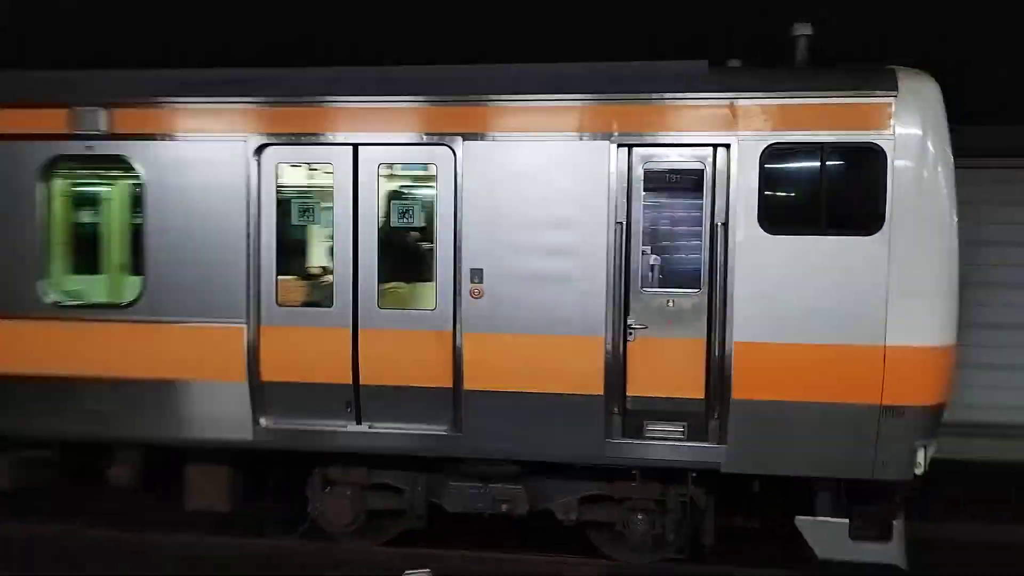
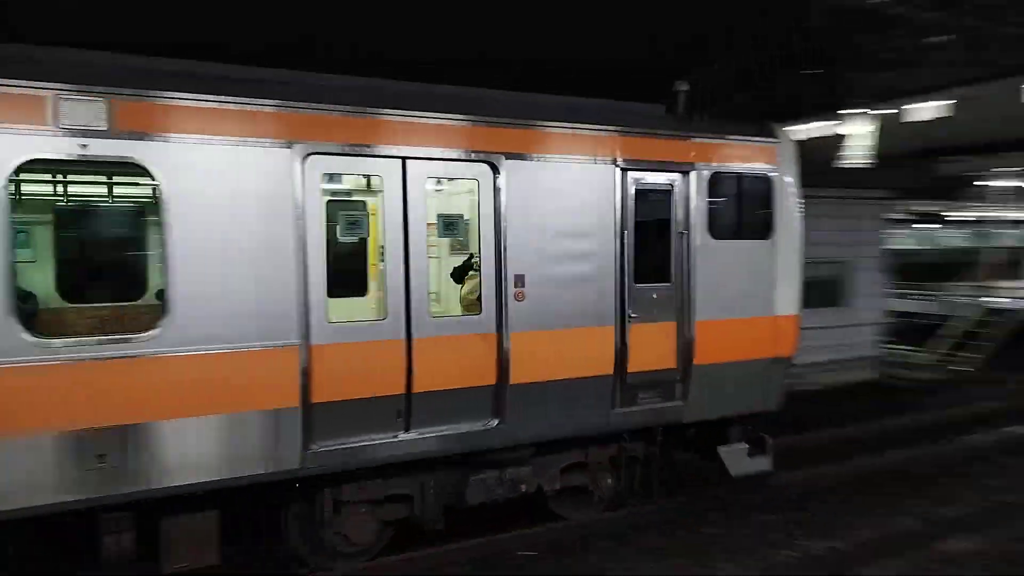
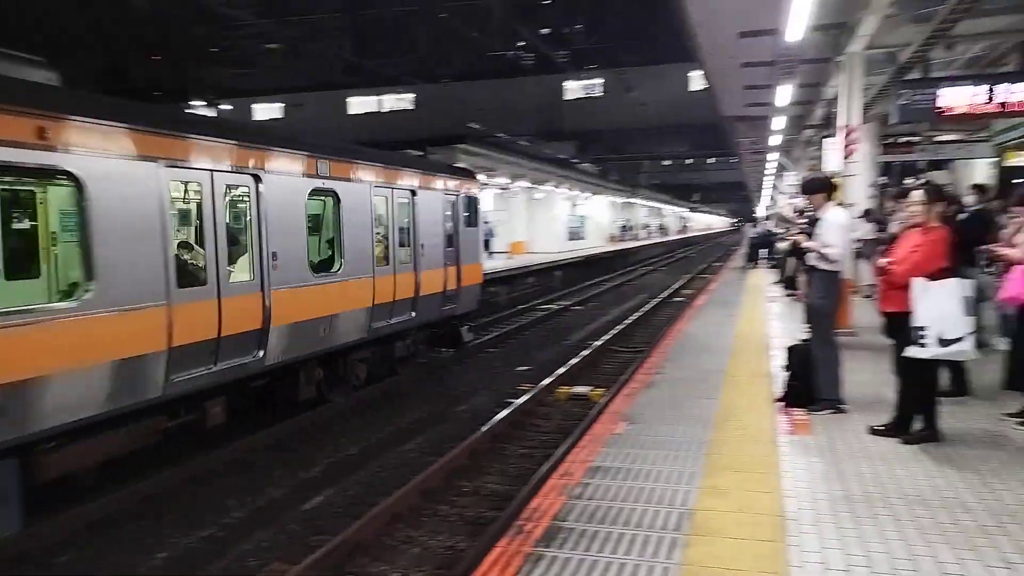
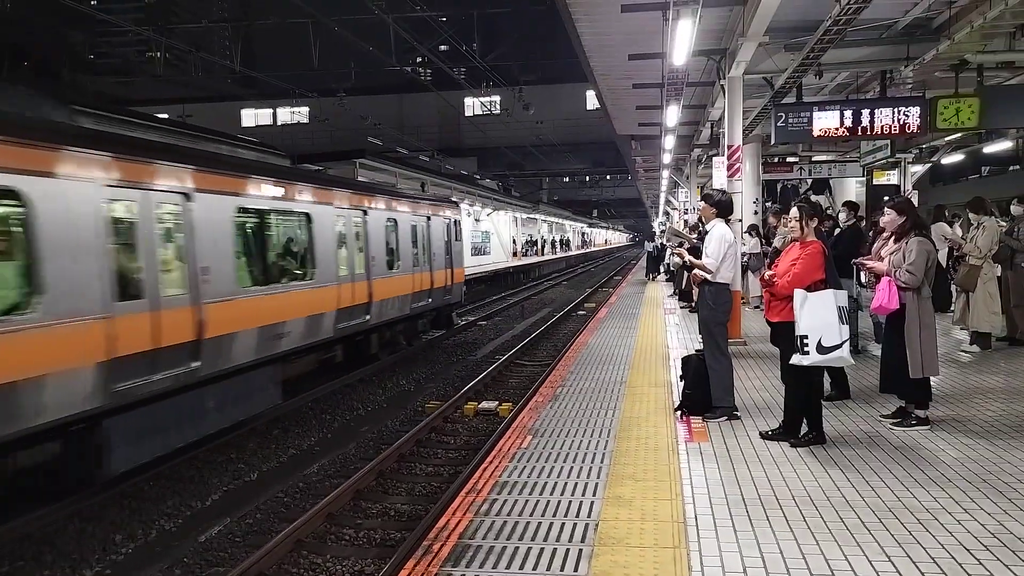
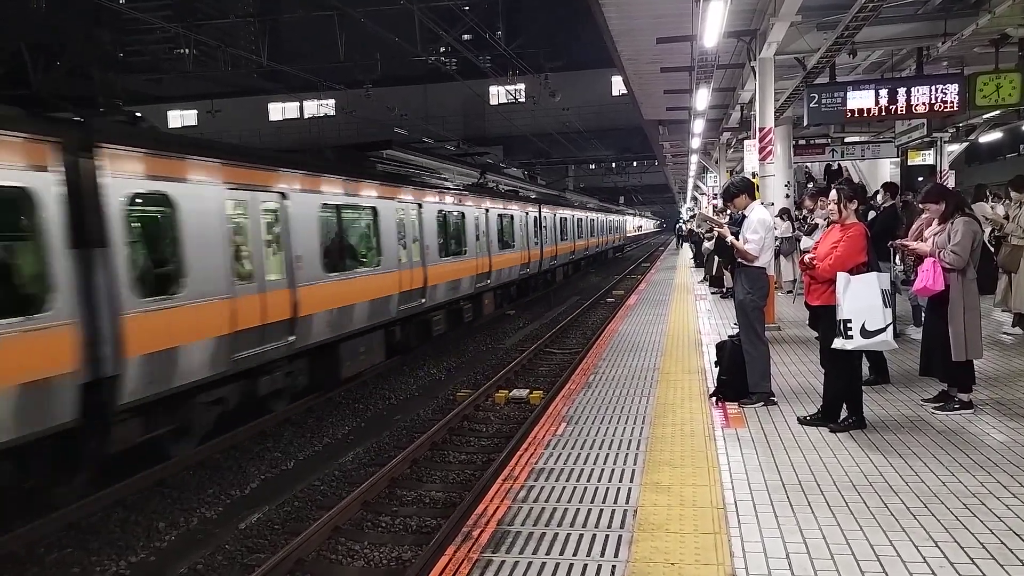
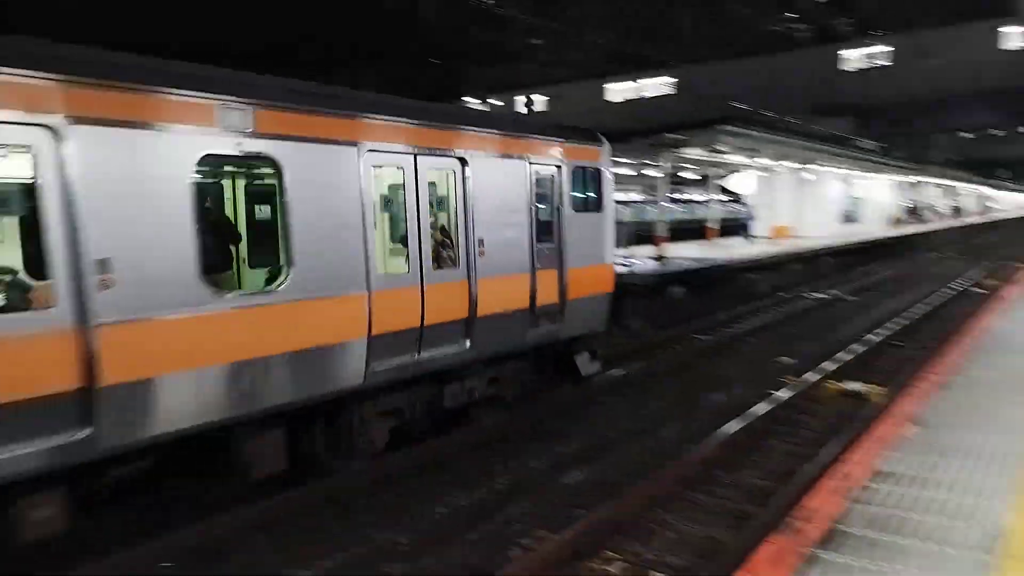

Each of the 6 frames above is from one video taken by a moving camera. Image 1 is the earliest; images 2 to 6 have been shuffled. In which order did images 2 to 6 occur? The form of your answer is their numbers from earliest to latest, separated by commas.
2, 6, 3, 4, 5
